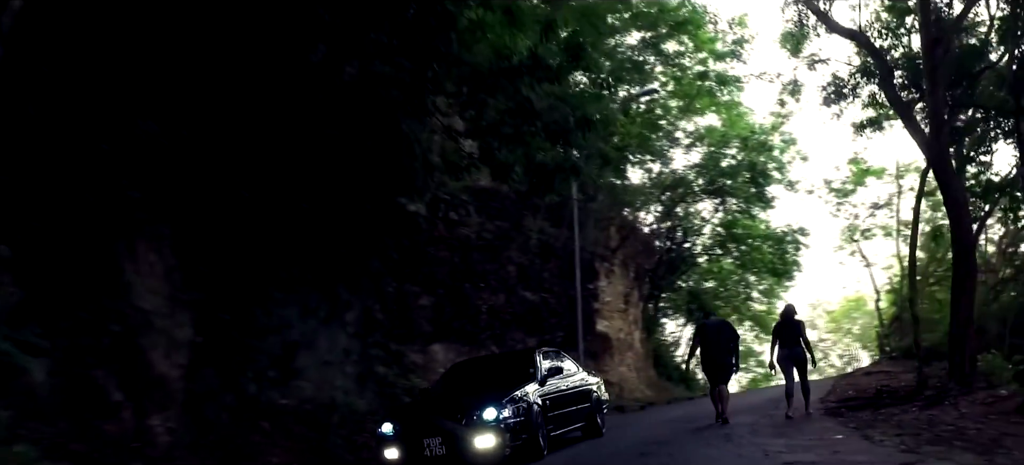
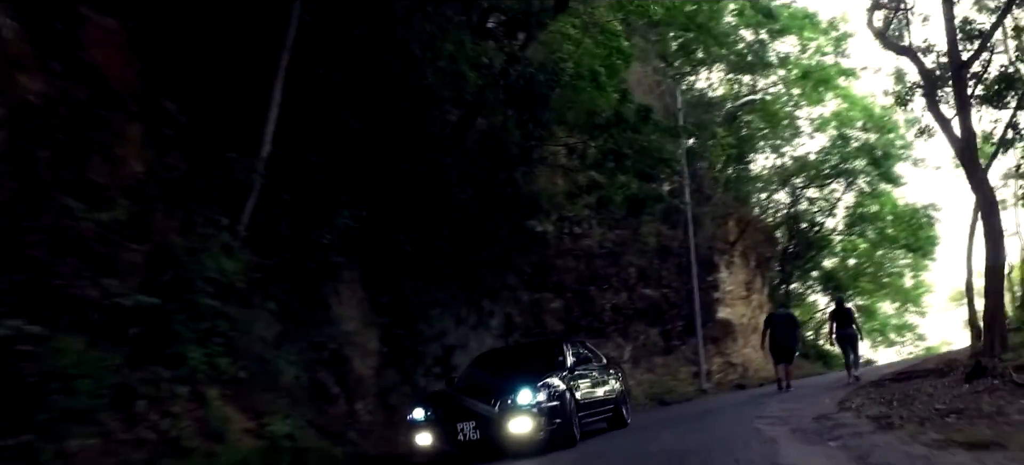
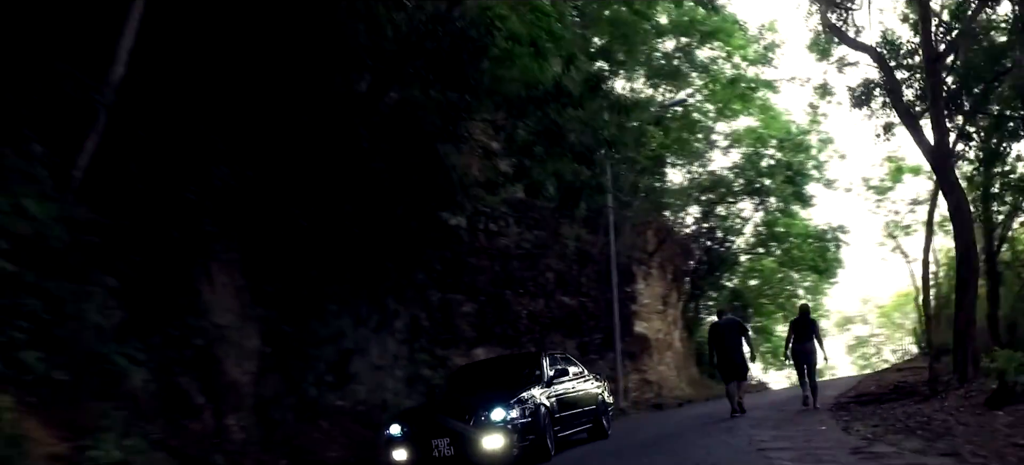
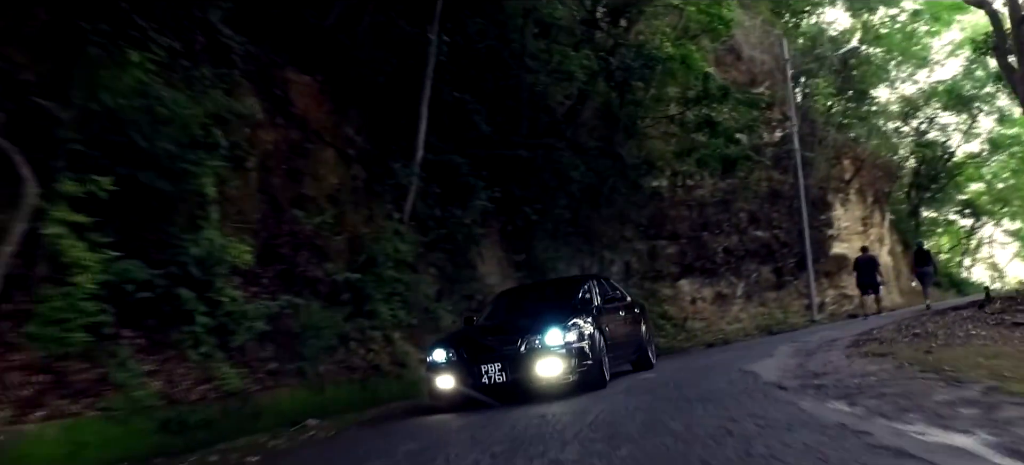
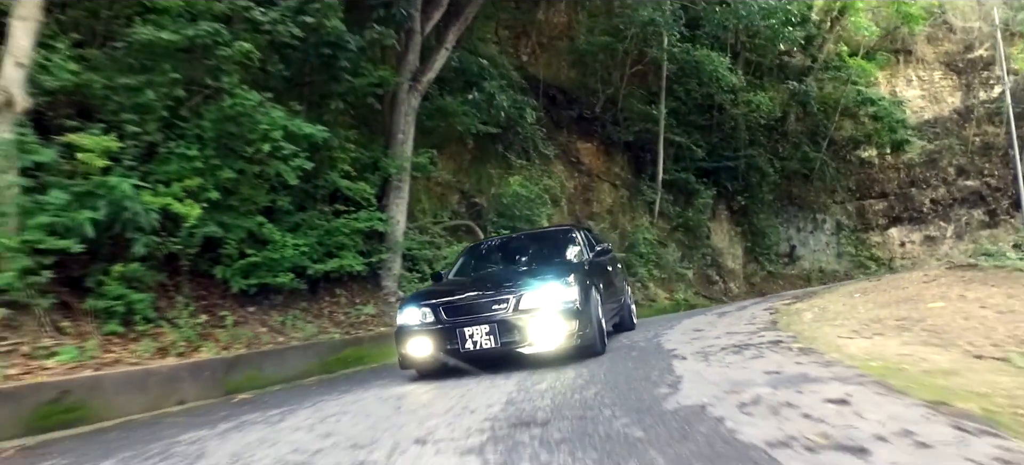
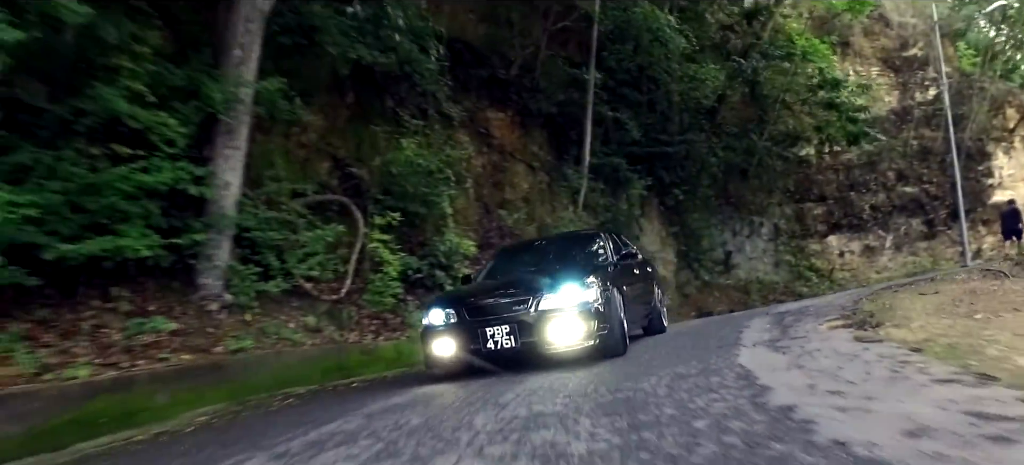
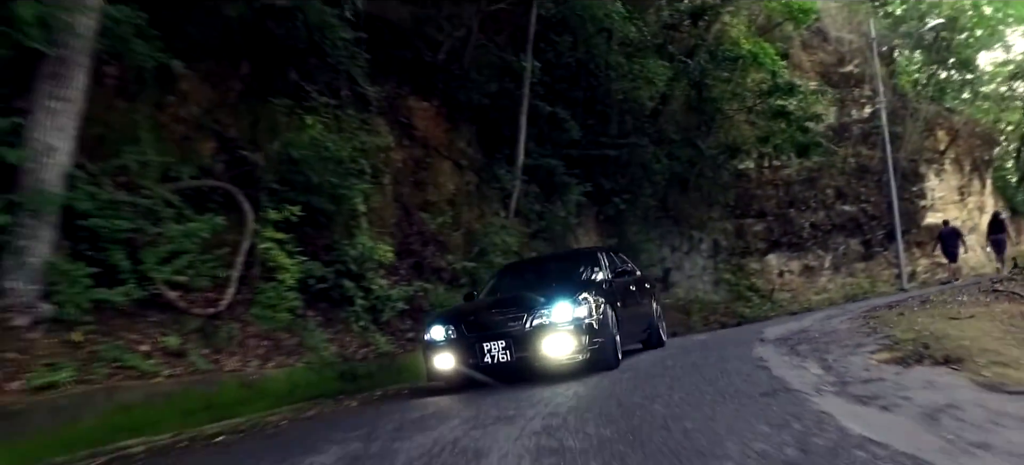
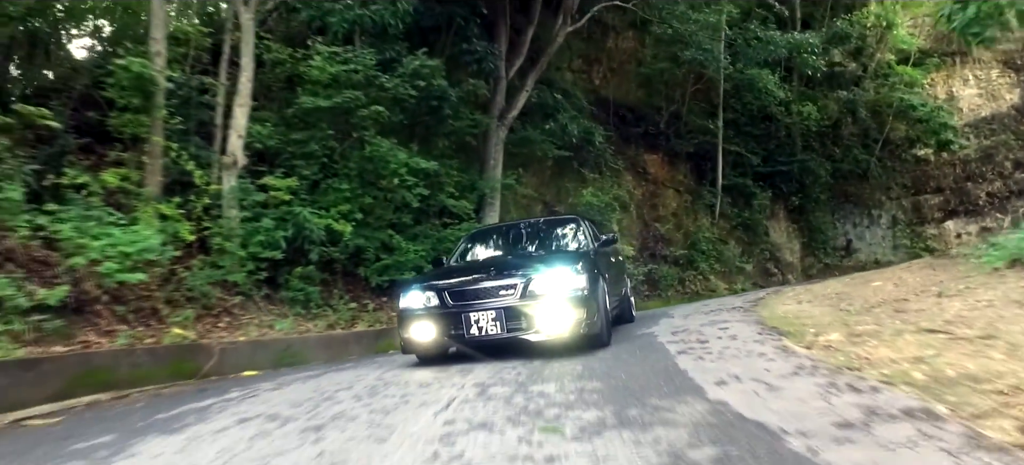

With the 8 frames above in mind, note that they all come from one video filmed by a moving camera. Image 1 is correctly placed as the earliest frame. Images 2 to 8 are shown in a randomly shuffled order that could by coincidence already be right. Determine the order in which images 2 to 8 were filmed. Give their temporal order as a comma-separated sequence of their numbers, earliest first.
3, 2, 4, 7, 6, 5, 8
